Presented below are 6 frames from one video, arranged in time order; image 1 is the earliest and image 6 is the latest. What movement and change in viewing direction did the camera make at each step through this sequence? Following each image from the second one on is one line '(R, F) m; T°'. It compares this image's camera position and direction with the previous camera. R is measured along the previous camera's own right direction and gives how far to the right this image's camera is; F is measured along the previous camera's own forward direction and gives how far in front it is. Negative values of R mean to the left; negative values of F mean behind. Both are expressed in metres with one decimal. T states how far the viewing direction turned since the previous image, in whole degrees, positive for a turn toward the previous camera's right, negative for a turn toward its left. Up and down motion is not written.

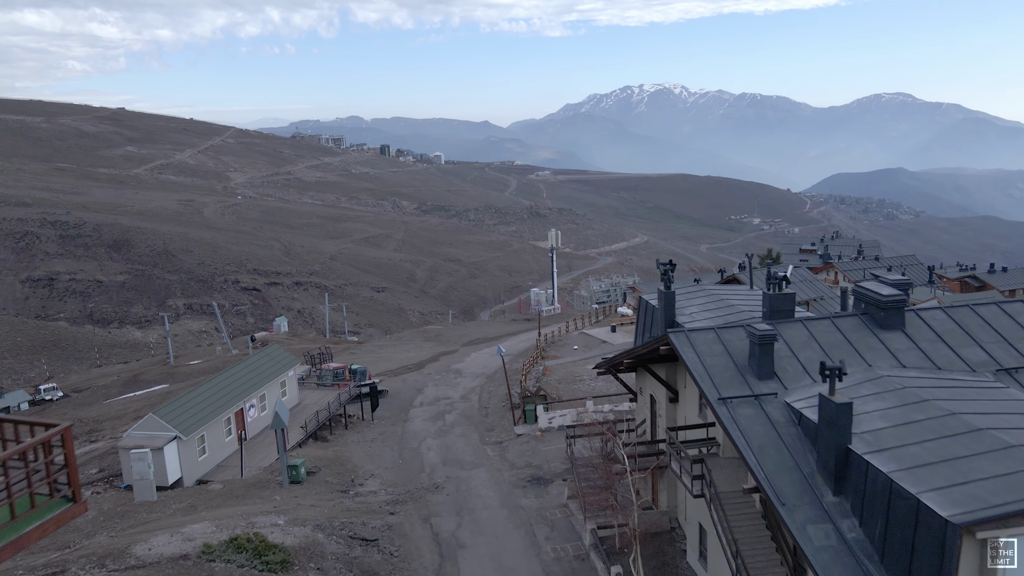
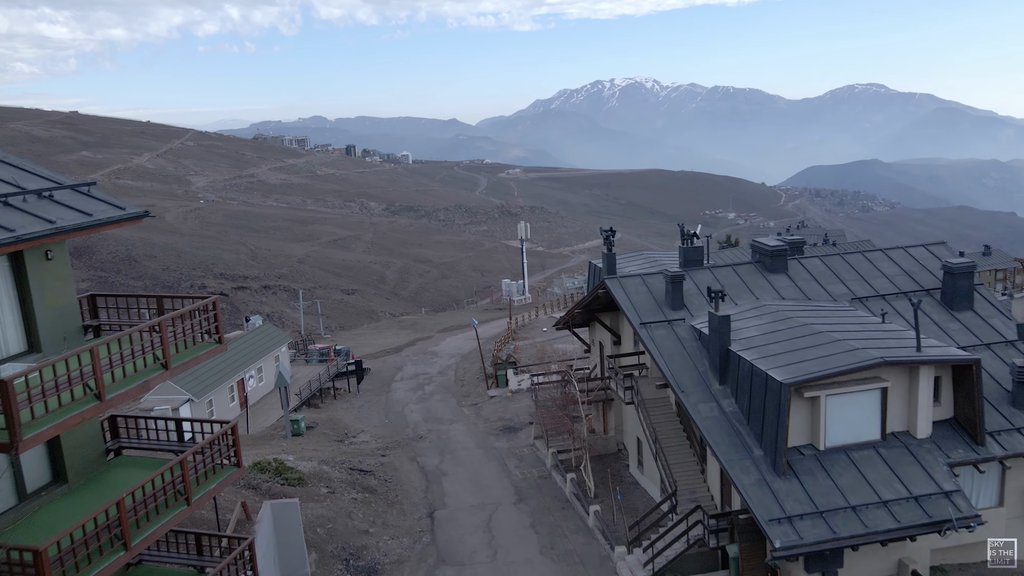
(0.0, -4.6) m; +2°
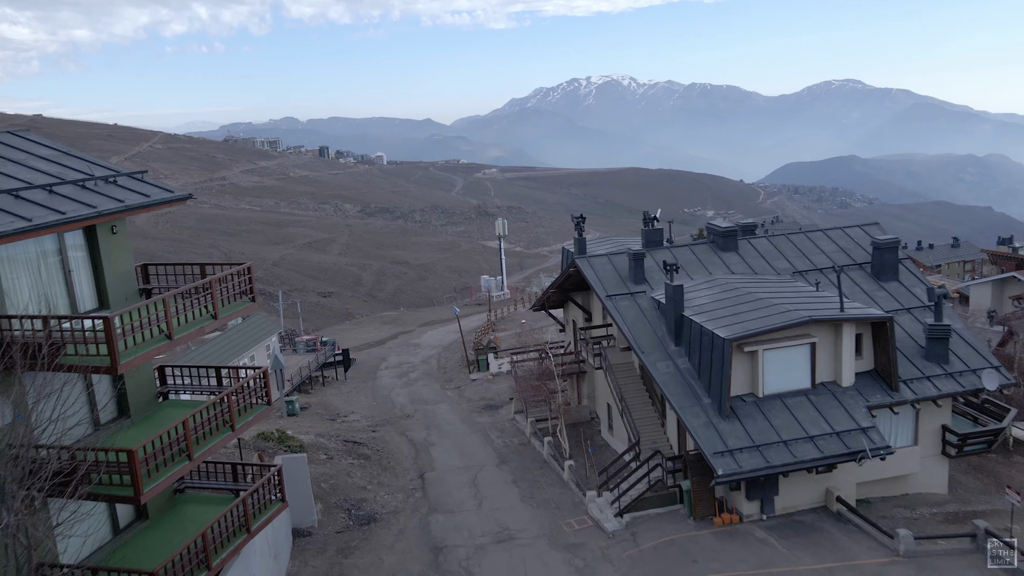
(-0.1, -2.5) m; +1°
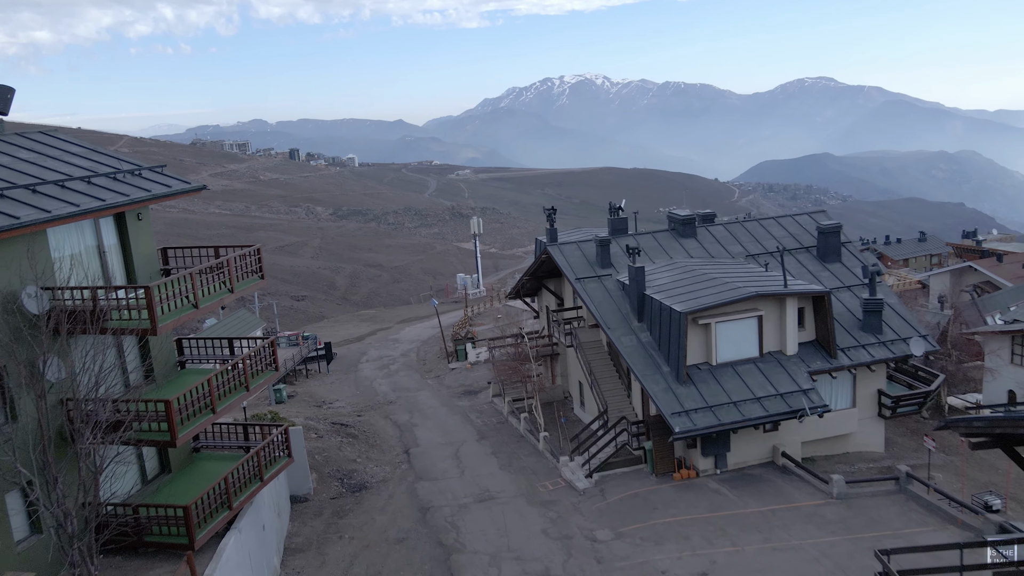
(0.0, -1.9) m; +2°
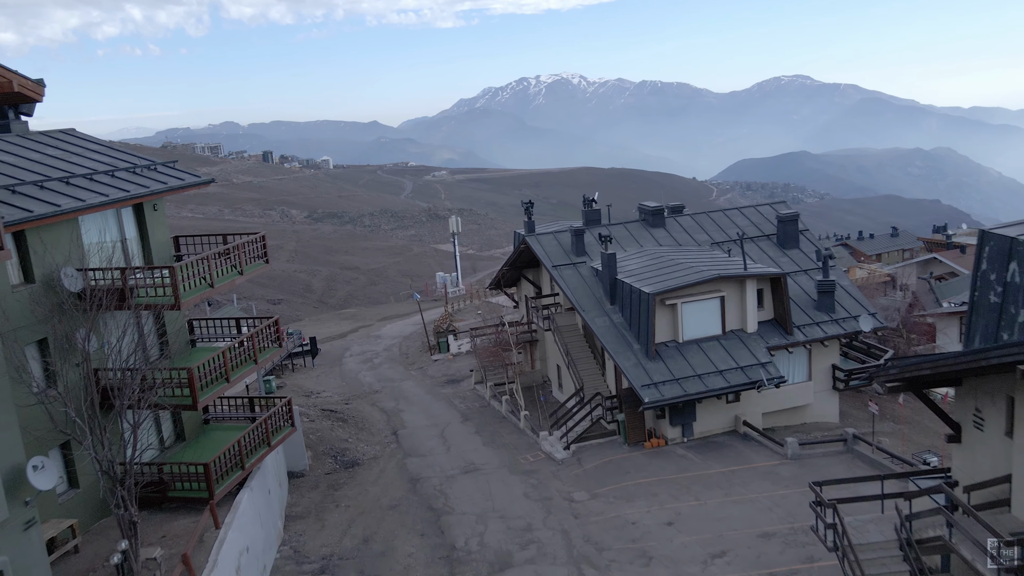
(-0.1, -1.6) m; +1°
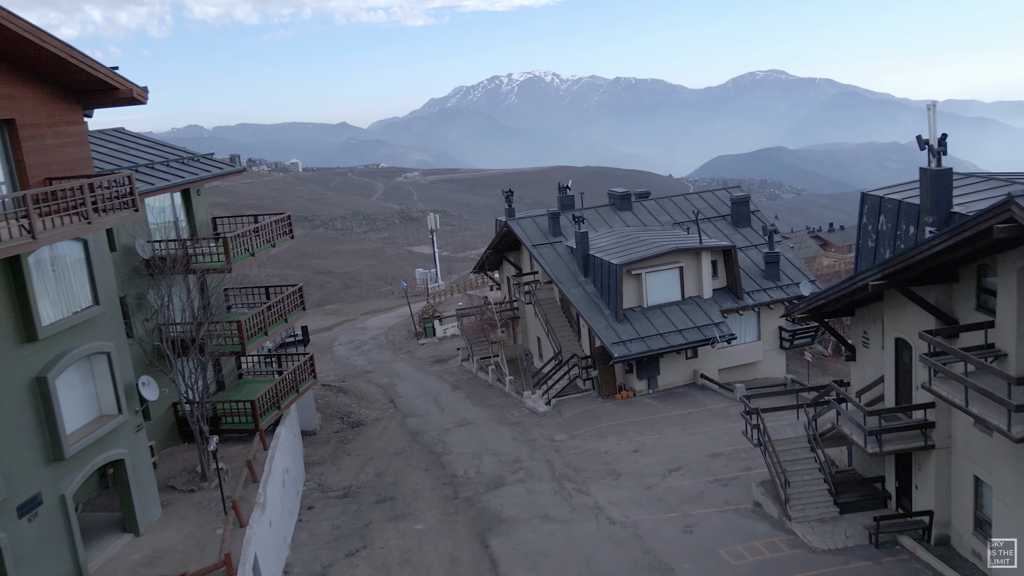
(-0.3, -3.1) m; +1°
